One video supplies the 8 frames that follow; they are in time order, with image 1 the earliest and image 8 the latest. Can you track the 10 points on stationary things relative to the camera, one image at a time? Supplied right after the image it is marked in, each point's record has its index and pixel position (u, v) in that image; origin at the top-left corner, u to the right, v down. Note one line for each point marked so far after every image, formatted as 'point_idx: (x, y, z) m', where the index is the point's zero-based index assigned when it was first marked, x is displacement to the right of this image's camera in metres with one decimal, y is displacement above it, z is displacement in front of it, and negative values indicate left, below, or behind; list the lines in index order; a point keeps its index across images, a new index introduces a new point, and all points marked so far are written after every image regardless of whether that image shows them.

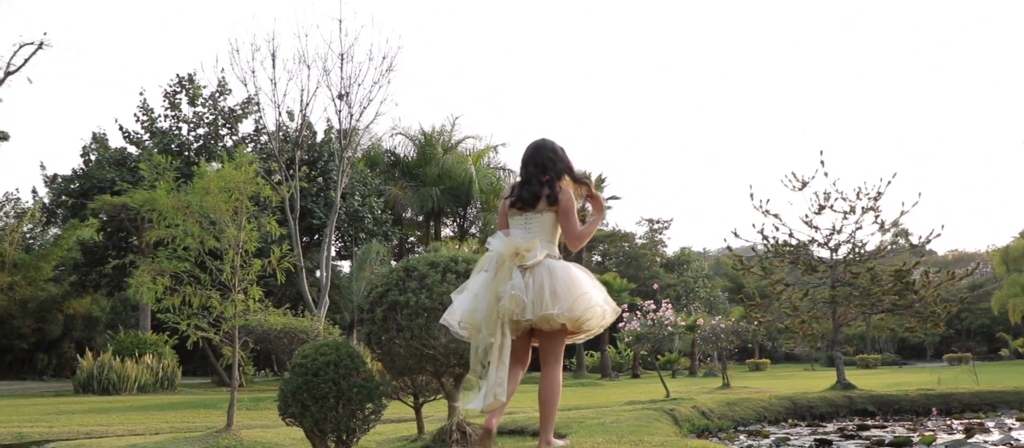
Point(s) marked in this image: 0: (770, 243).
0: (+2.8, -0.2, +12.3) m
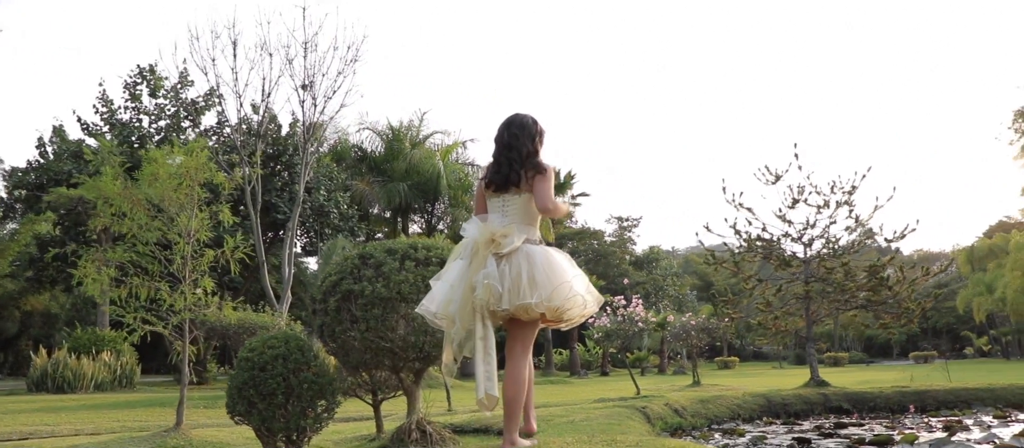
0: (+2.4, -0.1, +12.0) m
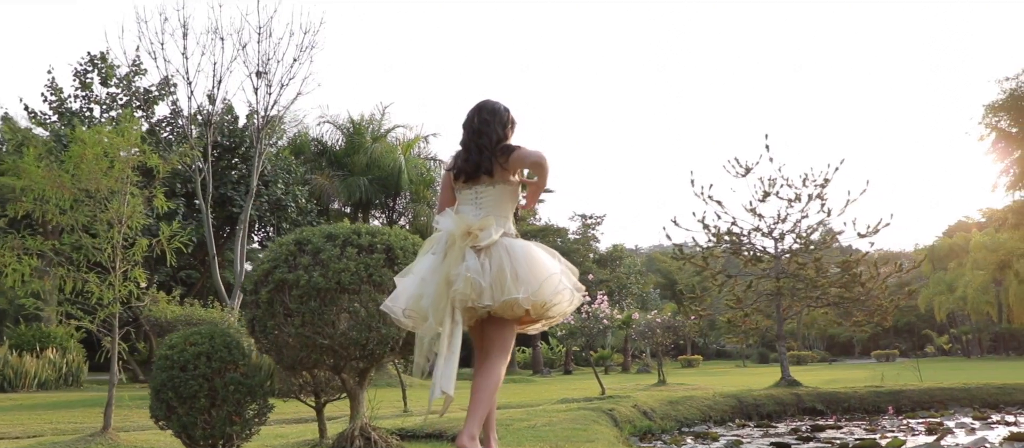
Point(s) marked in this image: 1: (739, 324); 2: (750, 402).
0: (+2.0, -0.1, +11.6) m
1: (+2.4, -1.0, +11.8) m
2: (+1.8, -1.4, +8.6) m
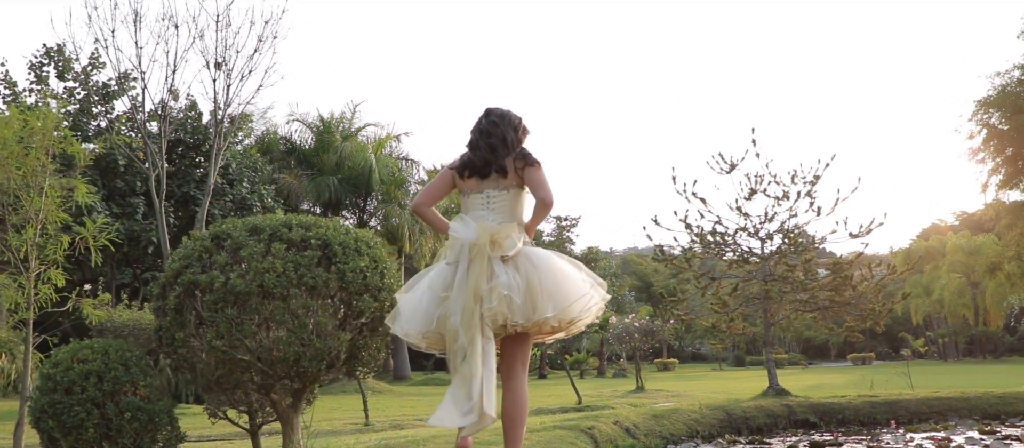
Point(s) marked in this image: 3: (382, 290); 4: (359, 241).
0: (+1.8, -0.1, +11.0) m
1: (+2.1, -1.0, +11.2) m
2: (+1.6, -1.3, +8.0) m
3: (-0.4, -0.2, +3.4) m
4: (-0.5, 0.0, +3.5) m
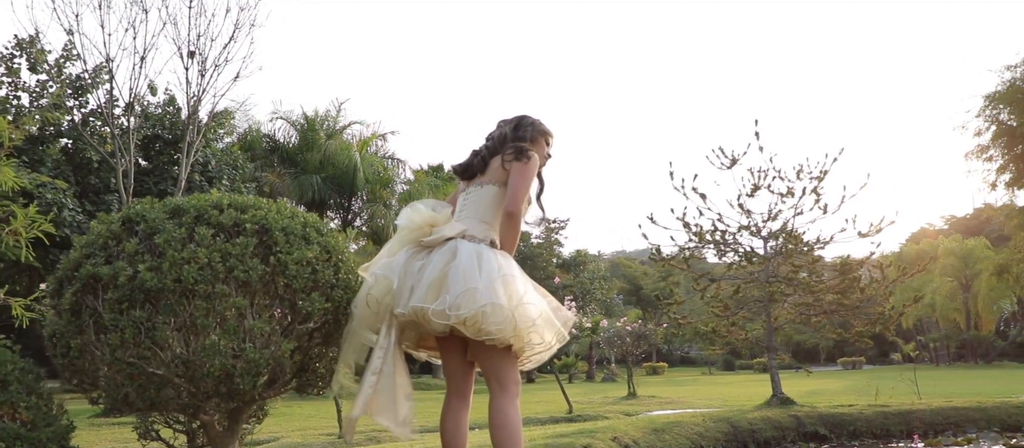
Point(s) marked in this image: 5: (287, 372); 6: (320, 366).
0: (+1.7, -0.1, +10.4) m
1: (+2.0, -1.0, +10.6) m
2: (+1.5, -1.3, +7.4) m
3: (-0.4, -0.2, +2.8) m
4: (-0.5, 0.0, +2.8) m
5: (-0.6, -0.4, +2.8) m
6: (-0.5, -0.4, +3.1) m
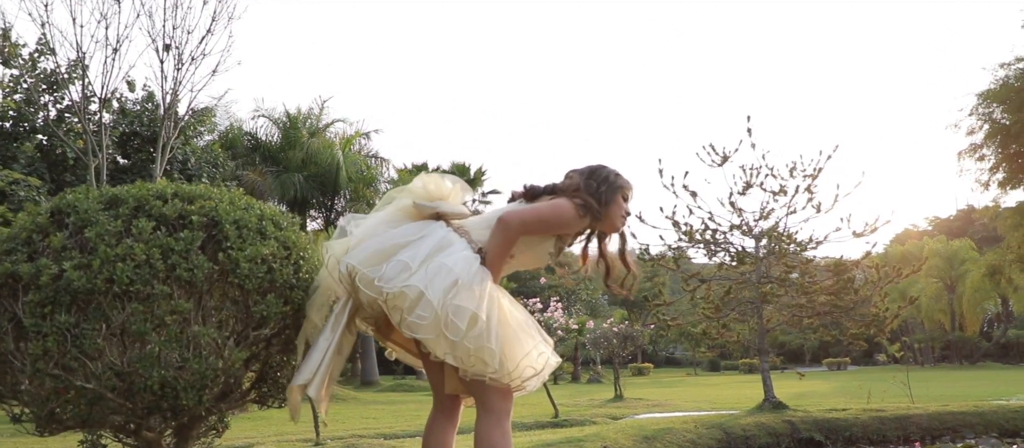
0: (+1.5, -0.1, +10.1) m
1: (+1.8, -1.0, +10.3) m
2: (+1.4, -1.3, +7.1) m
3: (-0.5, -0.1, +2.5) m
4: (-0.6, 0.0, +2.5) m
5: (-0.6, -0.3, +2.4) m
6: (-0.6, -0.4, +2.8) m
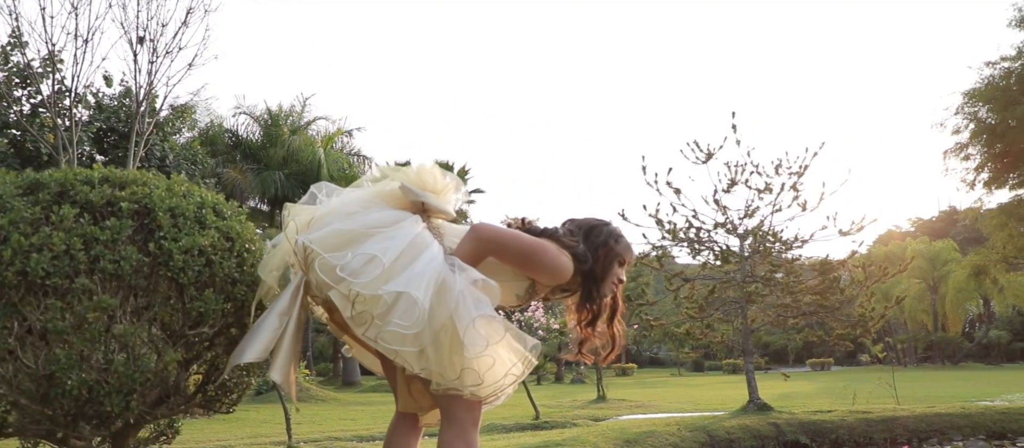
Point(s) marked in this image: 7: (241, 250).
0: (+1.3, 0.0, +9.9) m
1: (+1.7, -1.0, +10.1) m
2: (+1.3, -1.3, +6.9) m
3: (-0.5, -0.1, +2.3) m
4: (-0.6, 0.0, +2.3) m
5: (-0.7, -0.3, +2.2) m
6: (-0.6, -0.4, +2.6) m
7: (-0.6, -0.1, +2.3) m
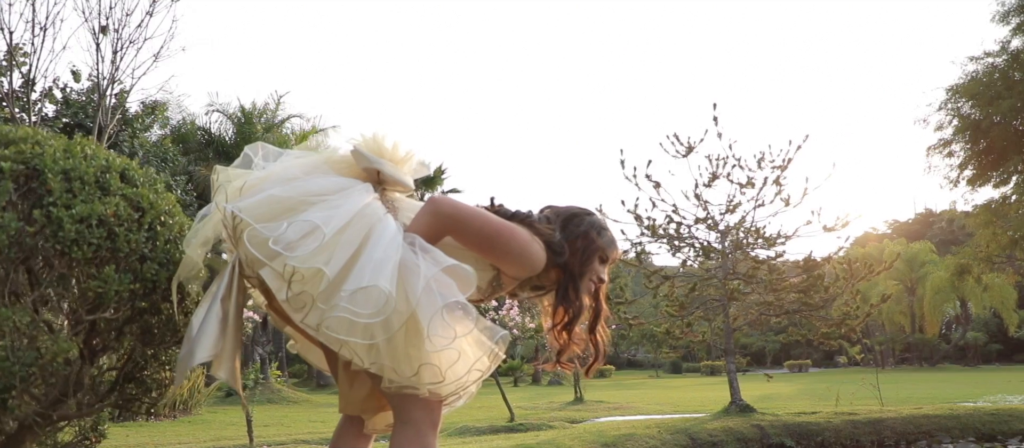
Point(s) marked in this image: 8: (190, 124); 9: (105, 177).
0: (+1.1, 0.0, +9.6) m
1: (+1.4, -1.0, +9.8) m
2: (+1.1, -1.3, +6.6) m
3: (-0.6, -0.1, +1.9) m
4: (-0.7, +0.1, +2.0) m
5: (-0.7, -0.3, +1.9) m
6: (-0.7, -0.3, +2.2) m
7: (-0.6, 0.0, +2.0) m
8: (-5.1, +1.6, +17.6) m
9: (-0.7, +0.1, +2.0) m
